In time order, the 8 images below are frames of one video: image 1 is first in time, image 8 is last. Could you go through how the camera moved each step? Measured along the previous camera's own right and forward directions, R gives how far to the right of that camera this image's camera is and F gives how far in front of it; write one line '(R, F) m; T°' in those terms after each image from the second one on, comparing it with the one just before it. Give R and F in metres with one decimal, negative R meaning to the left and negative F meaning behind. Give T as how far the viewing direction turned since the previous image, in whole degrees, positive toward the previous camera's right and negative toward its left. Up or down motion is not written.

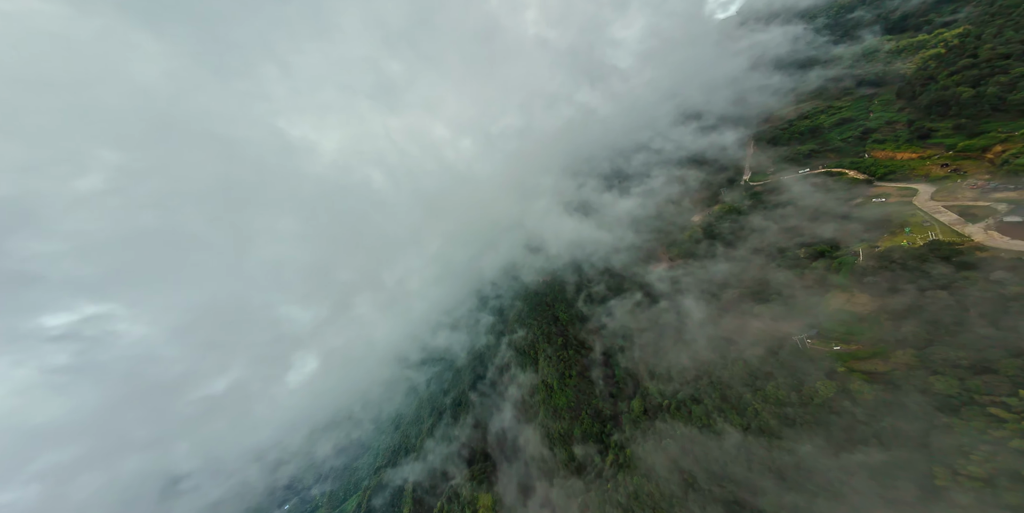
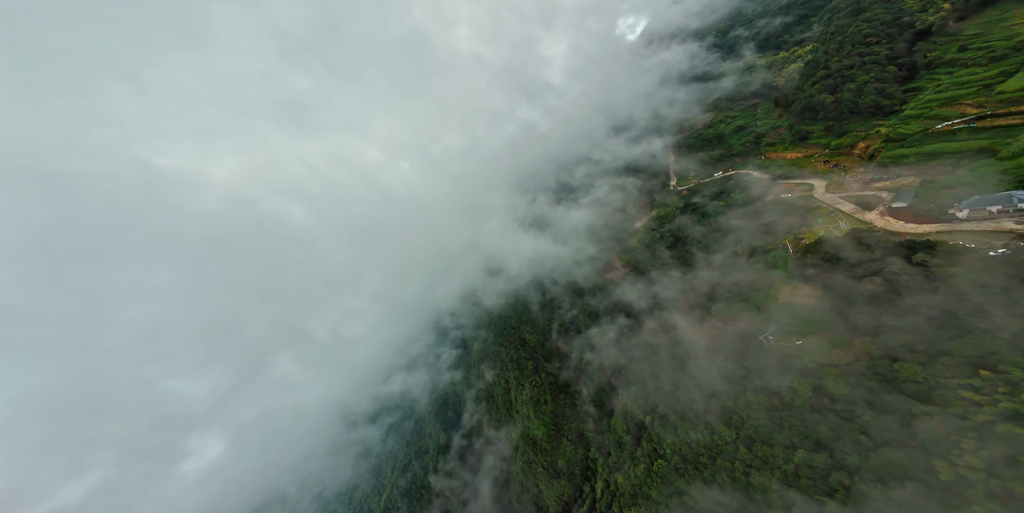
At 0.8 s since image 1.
(-1.4, +4.9) m; +11°
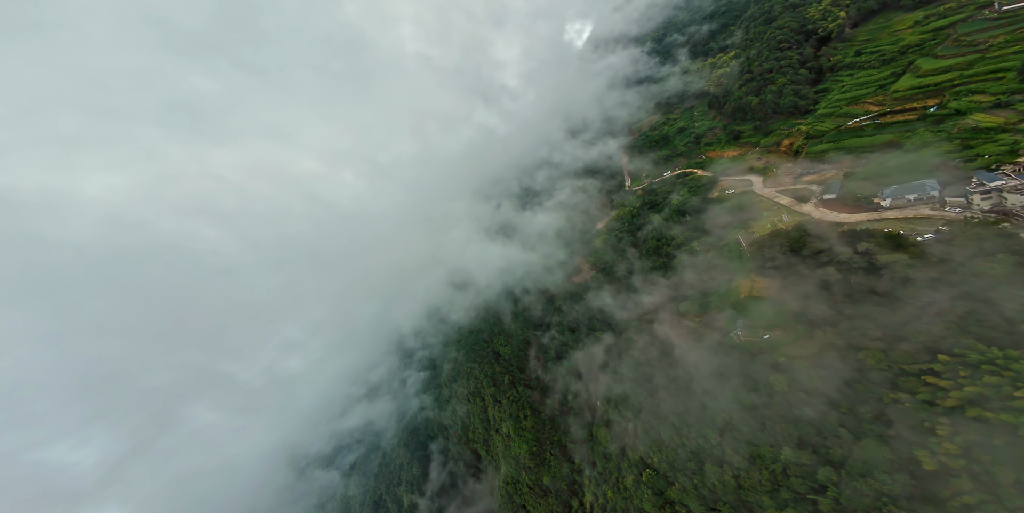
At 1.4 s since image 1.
(-1.3, +2.6) m; +8°
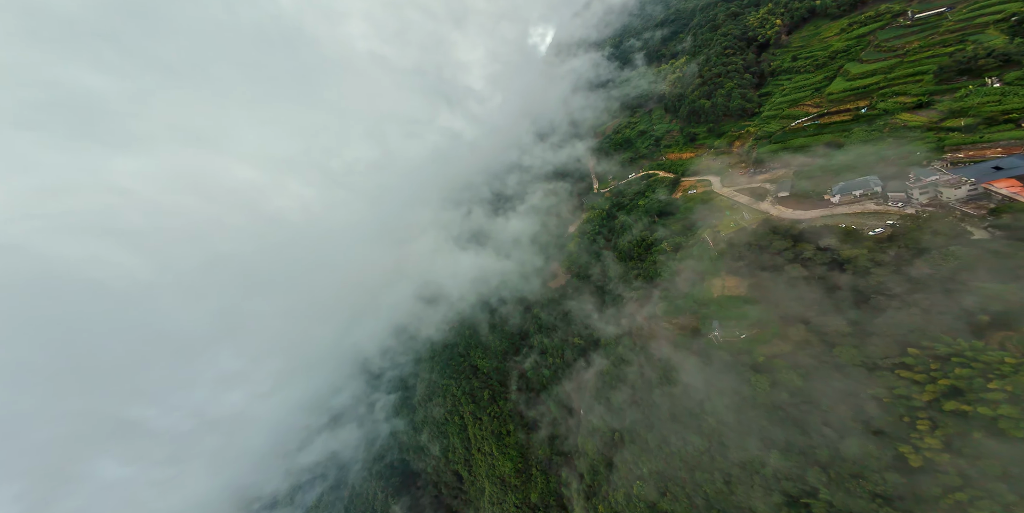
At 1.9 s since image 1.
(-1.2, +1.8) m; +6°
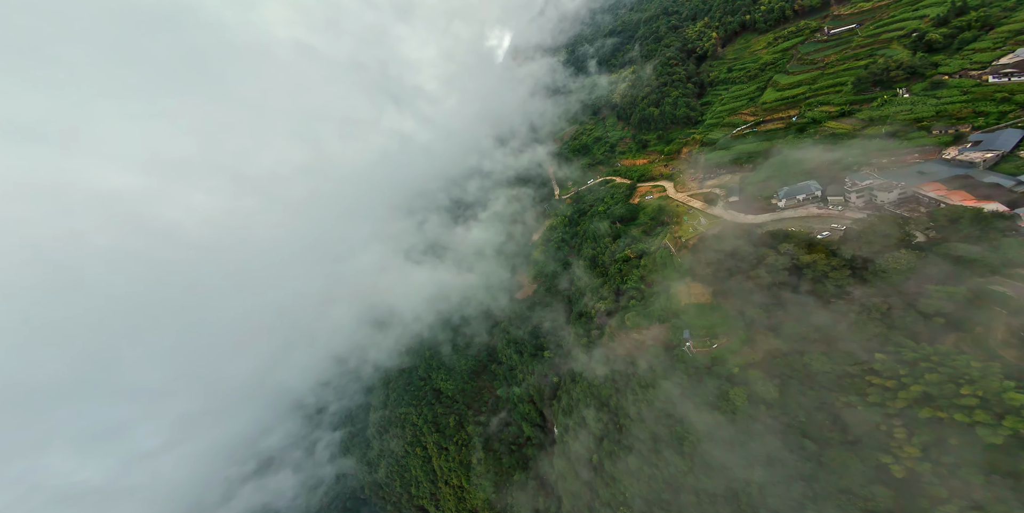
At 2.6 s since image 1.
(-1.2, +2.7) m; +7°
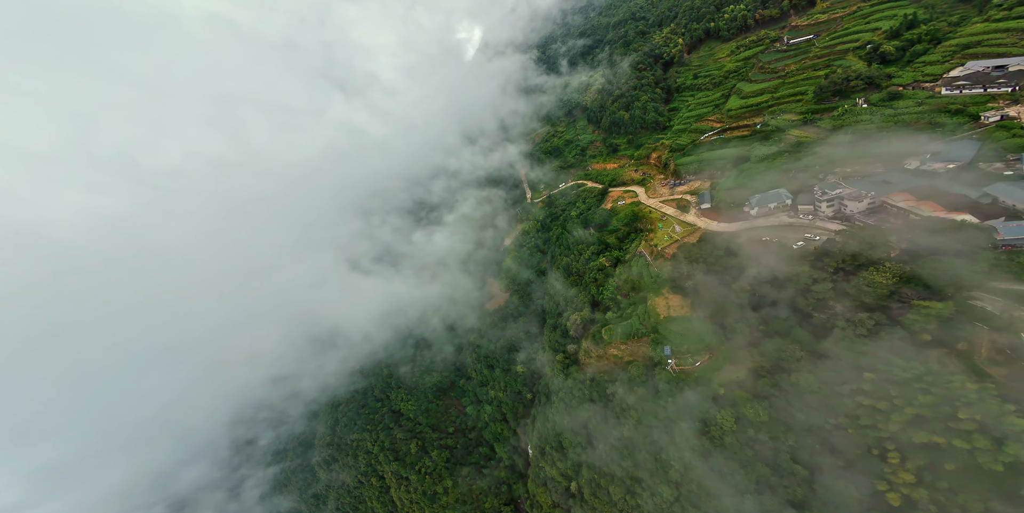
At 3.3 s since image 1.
(0.0, +3.2) m; +5°
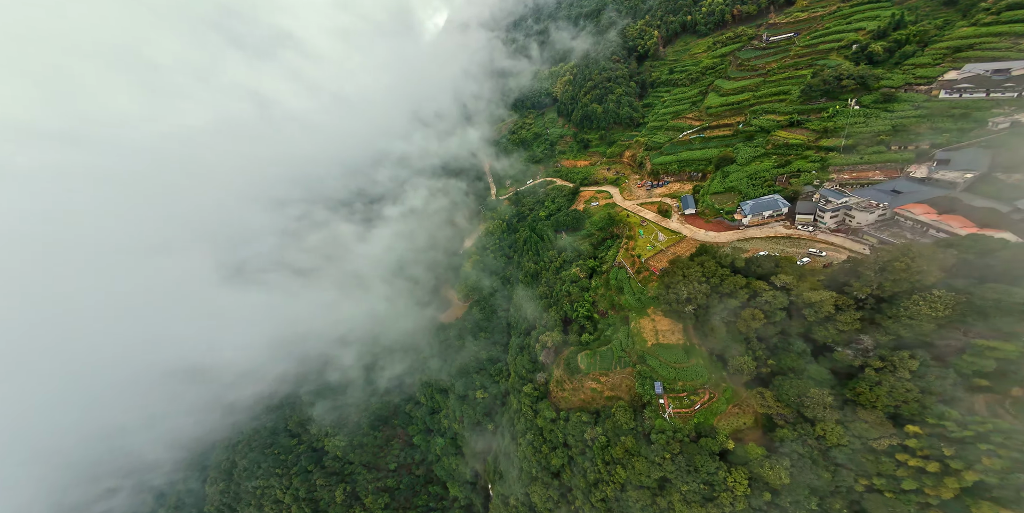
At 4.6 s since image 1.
(+0.6, +8.4) m; +6°
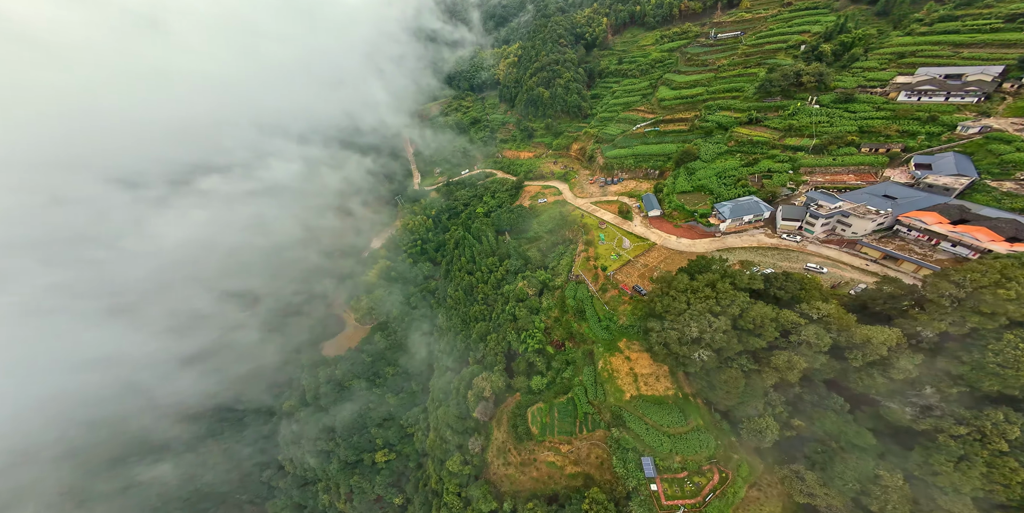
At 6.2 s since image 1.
(+0.5, +10.9) m; +10°
